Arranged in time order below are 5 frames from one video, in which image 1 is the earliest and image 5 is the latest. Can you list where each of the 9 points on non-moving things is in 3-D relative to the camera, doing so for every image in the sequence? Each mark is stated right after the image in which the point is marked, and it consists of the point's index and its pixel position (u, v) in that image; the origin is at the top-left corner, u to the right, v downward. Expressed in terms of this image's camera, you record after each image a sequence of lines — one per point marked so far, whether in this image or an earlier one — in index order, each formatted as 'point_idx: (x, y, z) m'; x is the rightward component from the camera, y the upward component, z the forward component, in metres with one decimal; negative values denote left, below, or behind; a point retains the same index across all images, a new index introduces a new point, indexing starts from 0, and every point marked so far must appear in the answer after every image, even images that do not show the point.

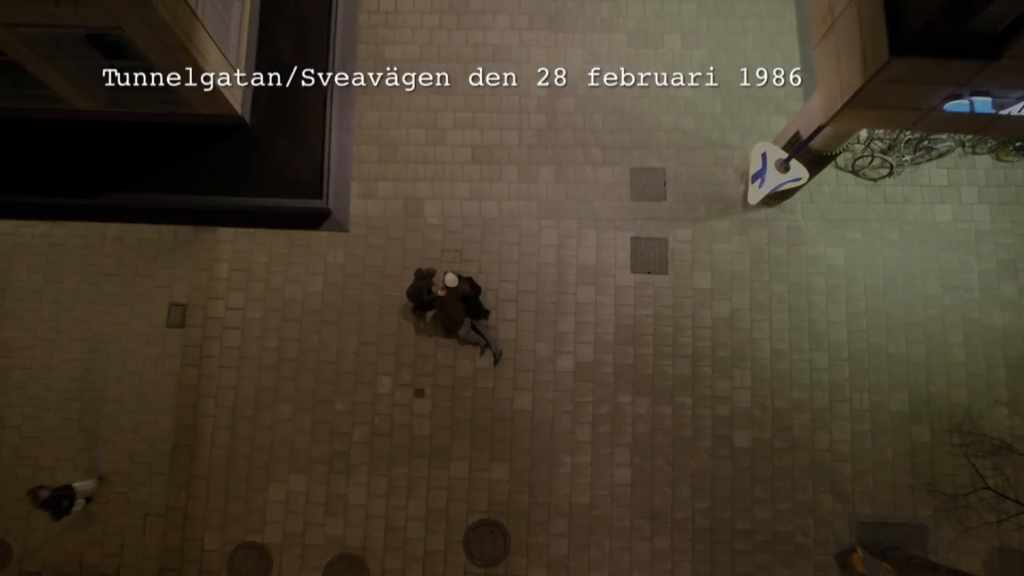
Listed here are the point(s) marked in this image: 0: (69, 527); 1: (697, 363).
0: (-5.7, -3.1, +8.7) m
1: (+2.4, -1.0, +8.9) m
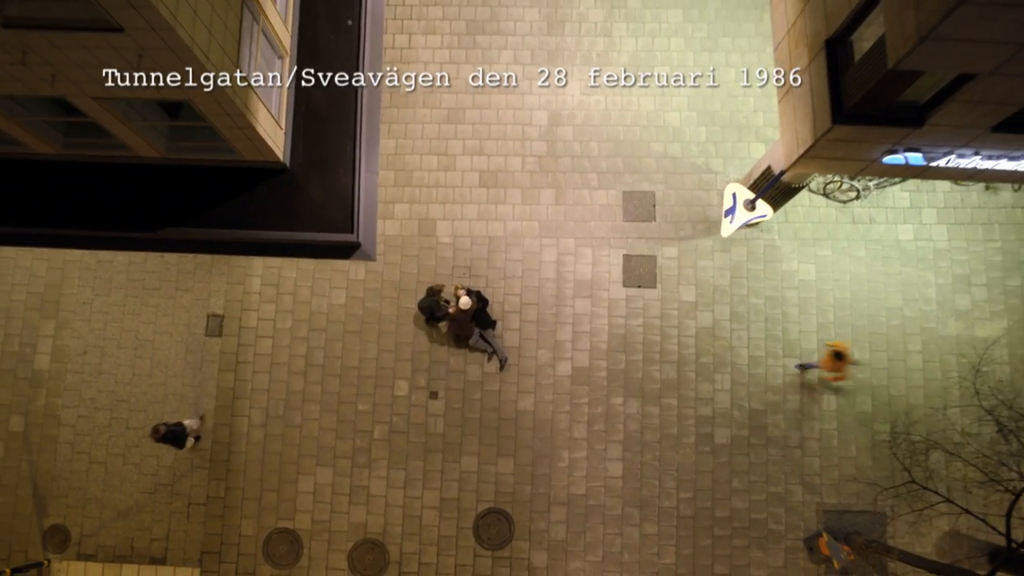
0: (-5.7, -3.3, +9.8) m
1: (+2.5, -1.2, +9.9) m
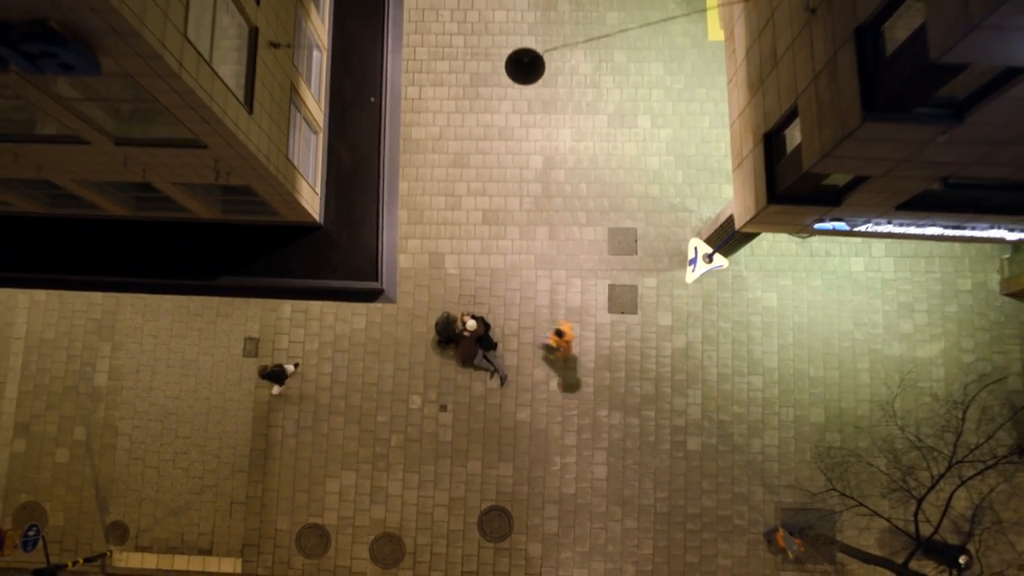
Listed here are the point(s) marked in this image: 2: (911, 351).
0: (-5.7, -3.7, +11.3) m
1: (+2.5, -1.6, +11.3) m
2: (+6.7, -1.1, +11.3) m
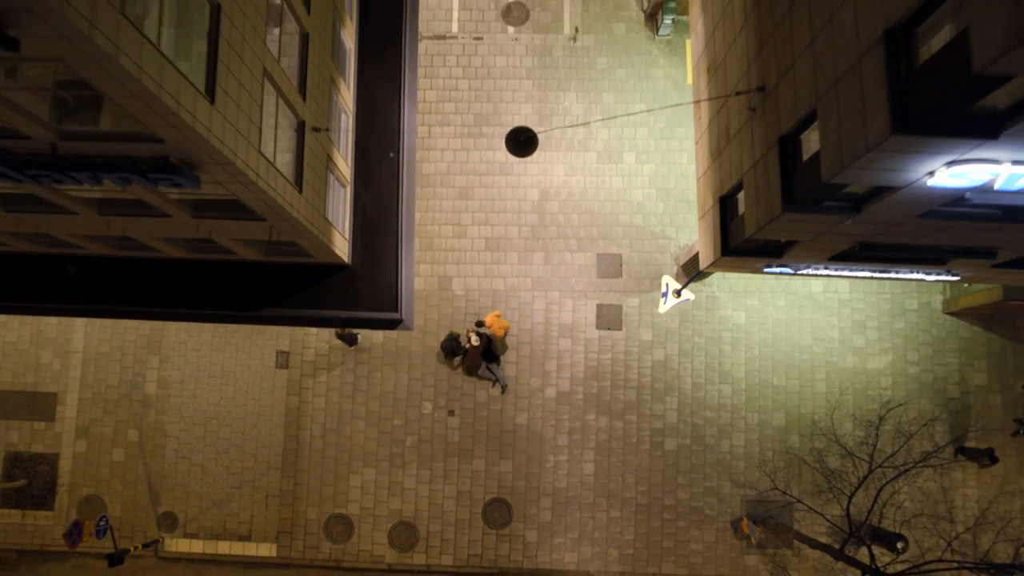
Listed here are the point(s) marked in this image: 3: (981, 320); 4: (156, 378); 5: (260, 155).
0: (-5.7, -4.1, +12.9) m
1: (+2.5, -2.0, +12.9) m
2: (+6.7, -1.4, +12.9) m
3: (+9.0, -0.6, +12.9) m
4: (-7.0, -1.7, +13.2) m
5: (-2.5, +1.3, +6.7) m
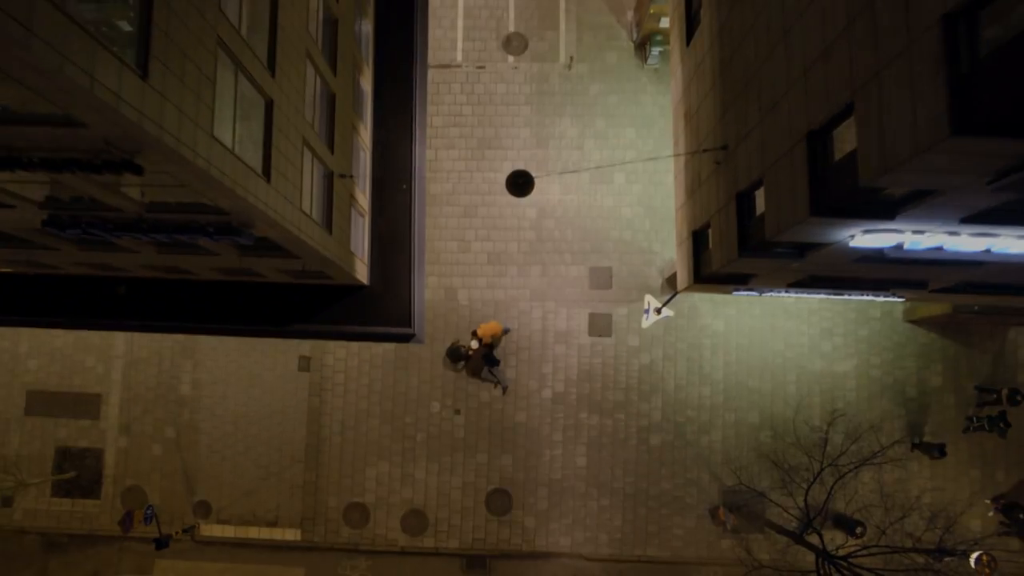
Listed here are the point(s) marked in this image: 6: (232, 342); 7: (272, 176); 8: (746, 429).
0: (-5.7, -4.4, +14.4) m
1: (+2.5, -2.2, +14.3) m
2: (+6.7, -1.7, +14.3) m
3: (+9.0, -0.8, +14.3) m
4: (-7.0, -2.0, +14.6) m
5: (-2.5, +0.9, +8.0) m
6: (-6.1, -1.2, +14.6) m
7: (-2.5, +1.2, +7.0) m
8: (+4.9, -3.0, +14.1) m
